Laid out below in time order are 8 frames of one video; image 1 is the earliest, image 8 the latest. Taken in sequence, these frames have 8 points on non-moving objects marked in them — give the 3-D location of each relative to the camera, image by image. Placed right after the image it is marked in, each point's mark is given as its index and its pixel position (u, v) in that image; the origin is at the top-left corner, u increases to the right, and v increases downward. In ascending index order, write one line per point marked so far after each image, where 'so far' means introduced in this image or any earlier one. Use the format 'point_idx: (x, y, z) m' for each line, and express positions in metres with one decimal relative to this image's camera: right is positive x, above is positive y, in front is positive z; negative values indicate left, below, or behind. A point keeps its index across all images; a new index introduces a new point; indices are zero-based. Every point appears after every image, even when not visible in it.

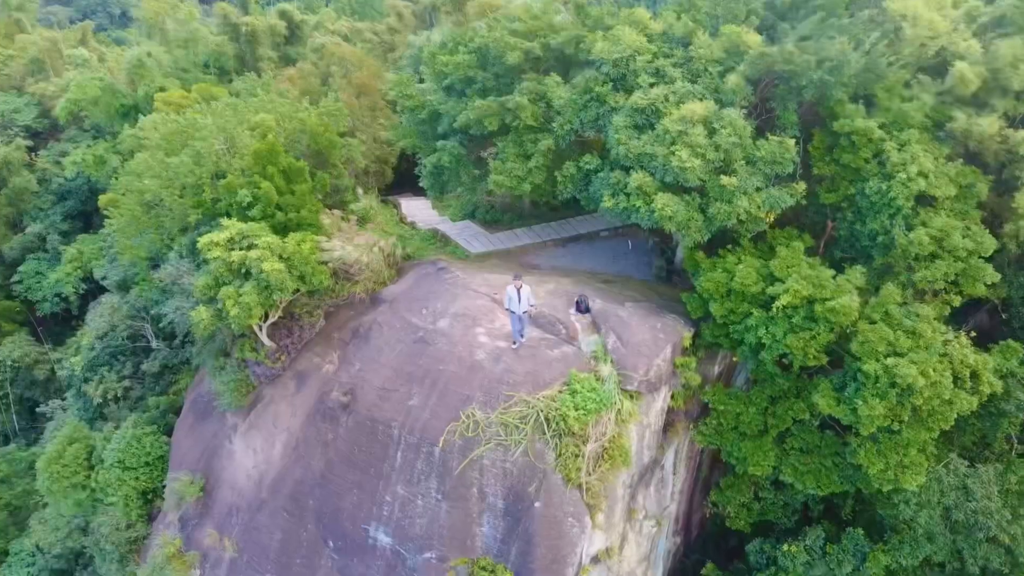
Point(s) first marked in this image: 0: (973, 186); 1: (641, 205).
0: (+5.6, +1.2, +9.8) m
1: (+1.6, +1.0, +10.0) m
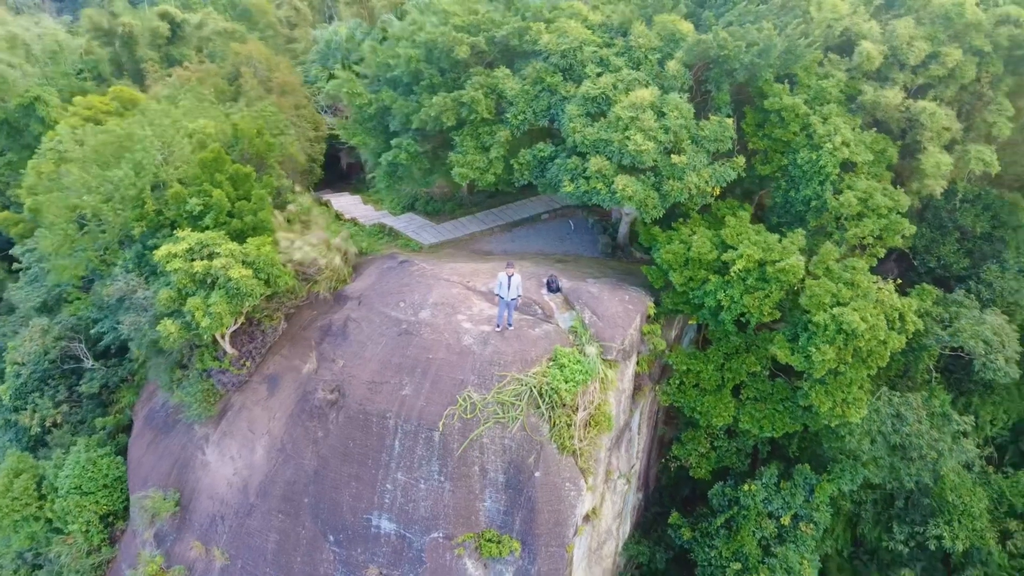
0: (+5.1, +1.9, +11.1) m
1: (+1.2, +1.3, +10.7) m
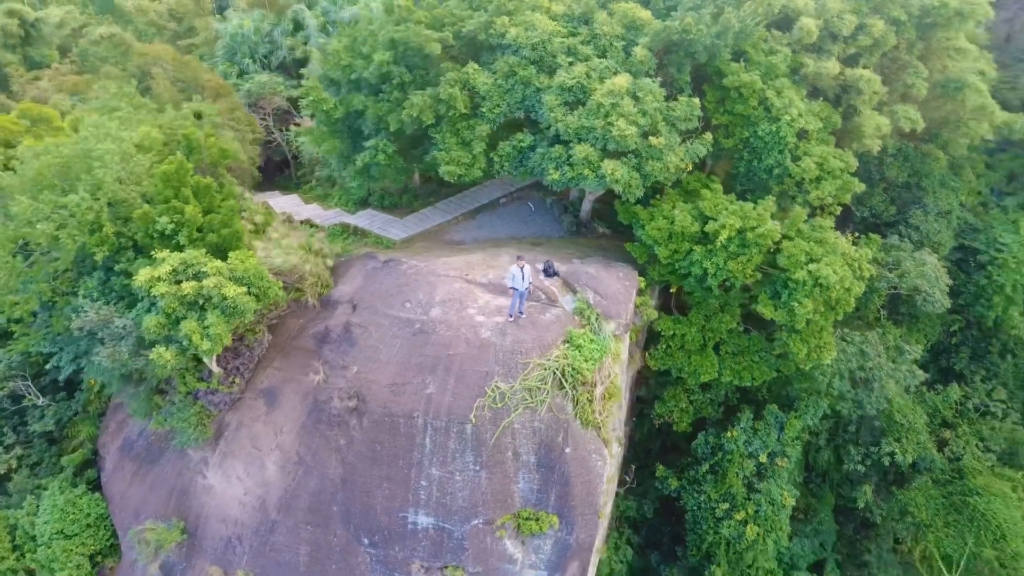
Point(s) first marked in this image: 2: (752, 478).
0: (+4.8, +2.6, +12.2) m
1: (+1.1, +1.6, +11.3) m
2: (+4.1, -3.2, +13.7) m
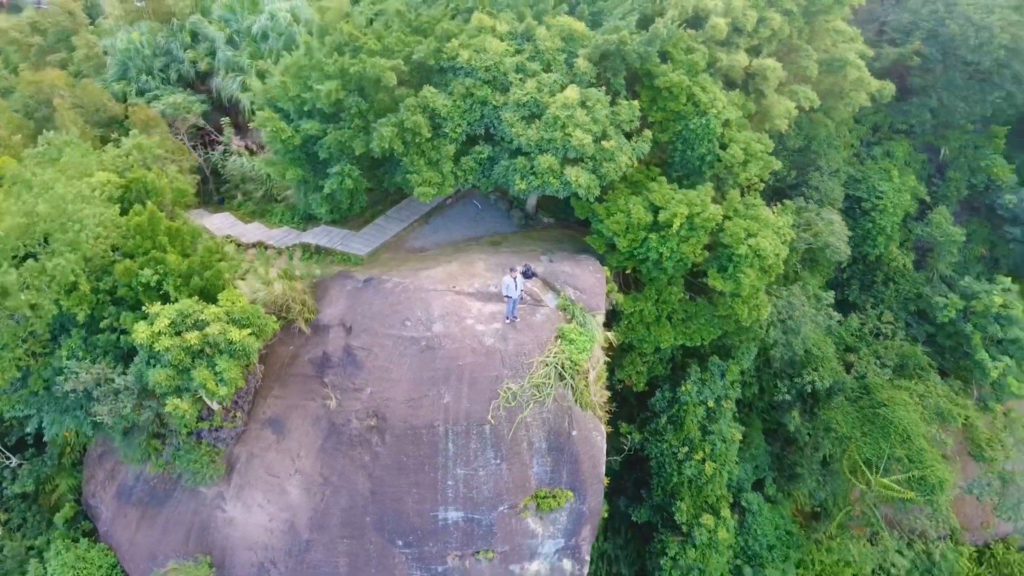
0: (+4.0, +3.2, +13.9) m
1: (+0.7, +1.6, +12.4) m
2: (+3.7, -2.6, +15.7) m
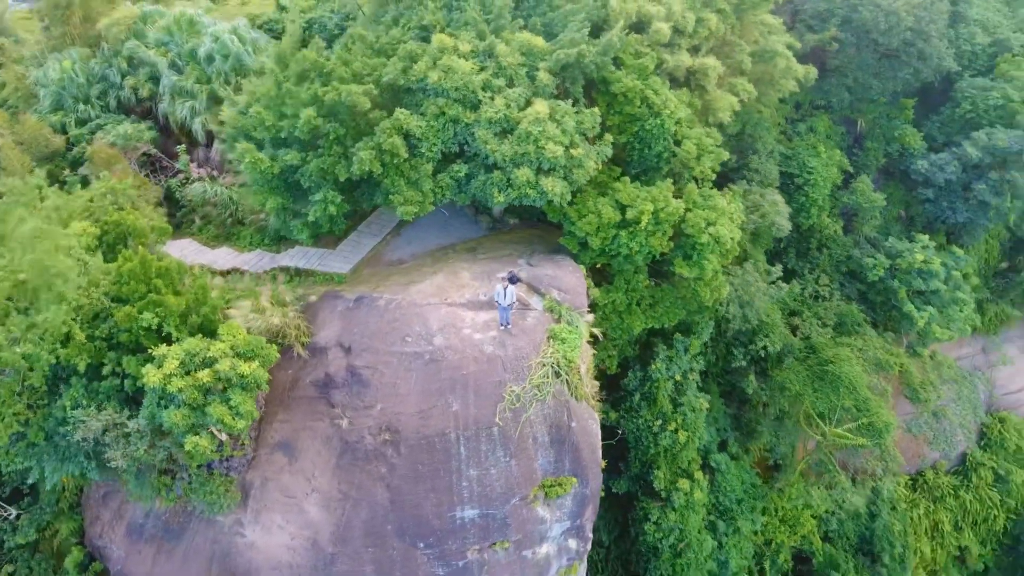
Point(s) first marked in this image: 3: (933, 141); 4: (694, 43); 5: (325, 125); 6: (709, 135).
0: (+3.3, +3.5, +15.0) m
1: (+0.3, +1.6, +13.2) m
2: (+3.4, -2.2, +16.9) m
3: (+9.9, +3.4, +19.0) m
4: (+3.5, +4.7, +15.4) m
5: (-3.0, +2.6, +12.9) m
6: (+3.6, +2.8, +14.9) m
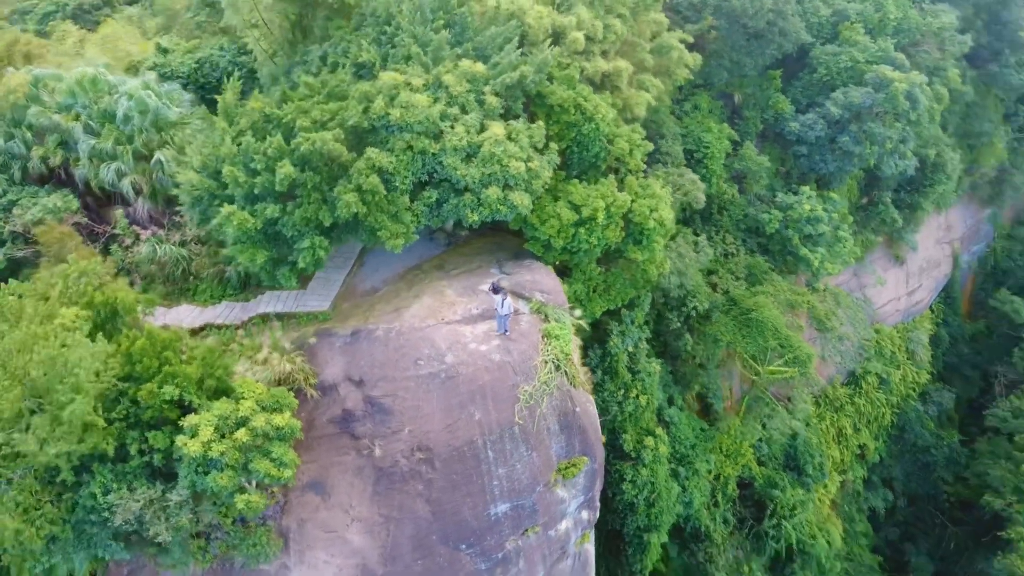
0: (+2.1, +3.8, +16.6) m
1: (-0.2, +1.4, +14.3) m
2: (+2.7, -1.8, +18.7) m
3: (+7.7, +4.9, +21.8) m
4: (+1.9, +5.0, +16.9) m
5: (-3.5, +1.9, +13.4) m
6: (+2.5, +3.2, +16.5) m
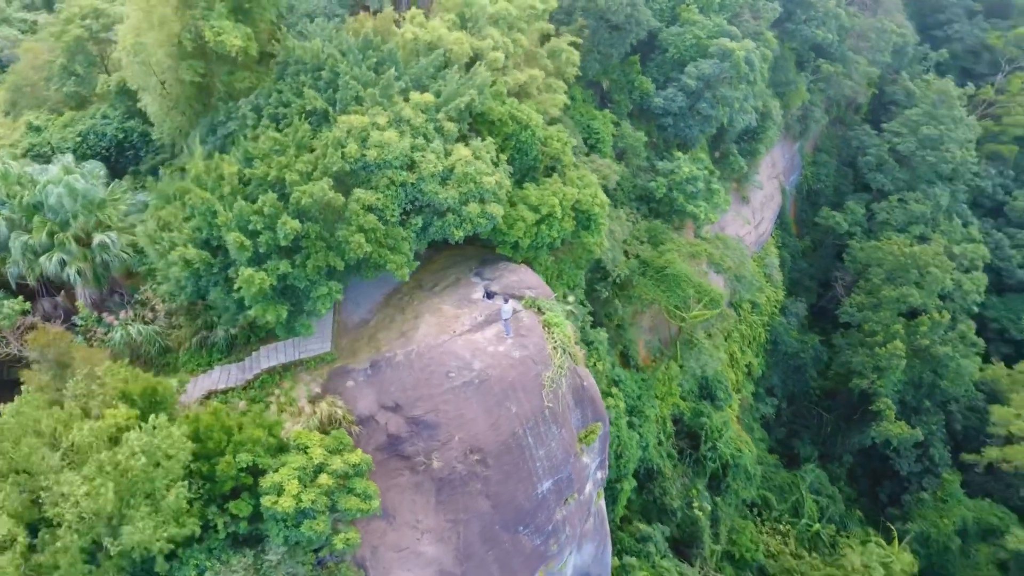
0: (+0.5, +4.1, +18.3) m
1: (-0.6, +1.3, +15.7) m
2: (+1.8, -1.3, +20.7) m
3: (+4.4, +6.3, +24.6) m
4: (0.0, +5.2, +18.6) m
5: (-3.6, +1.0, +14.0) m
6: (+1.0, +3.6, +18.4) m
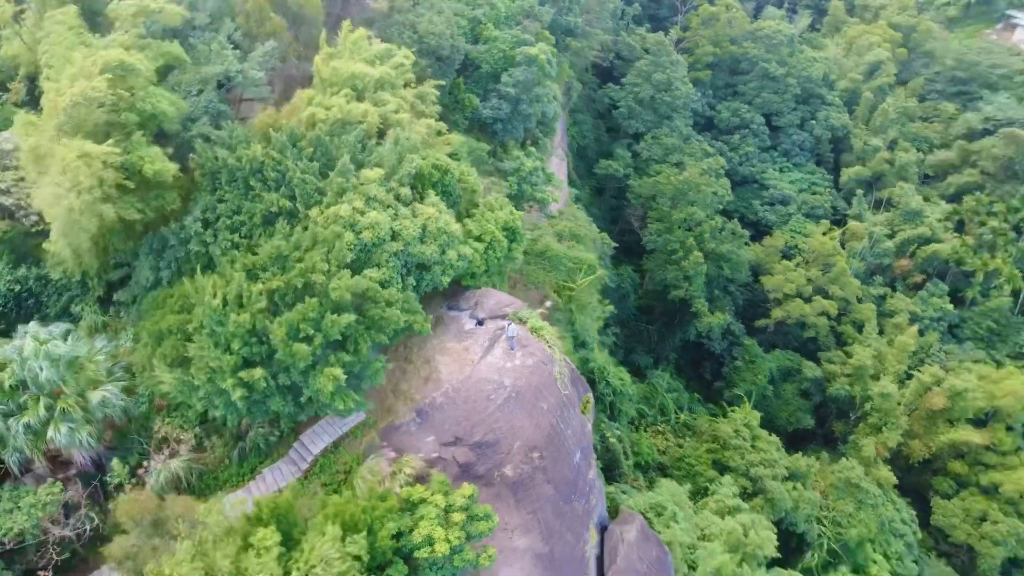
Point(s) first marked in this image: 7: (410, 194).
0: (-1.9, +3.5, +20.7) m
1: (-1.1, +0.6, +18.1) m
2: (0.0, -1.3, +23.9) m
3: (-1.3, +6.6, +27.8) m
4: (-2.7, +4.4, +20.7) m
5: (-3.2, -0.6, +15.6) m
6: (-1.3, +3.2, +21.0) m
7: (-2.2, +2.1, +17.8) m
